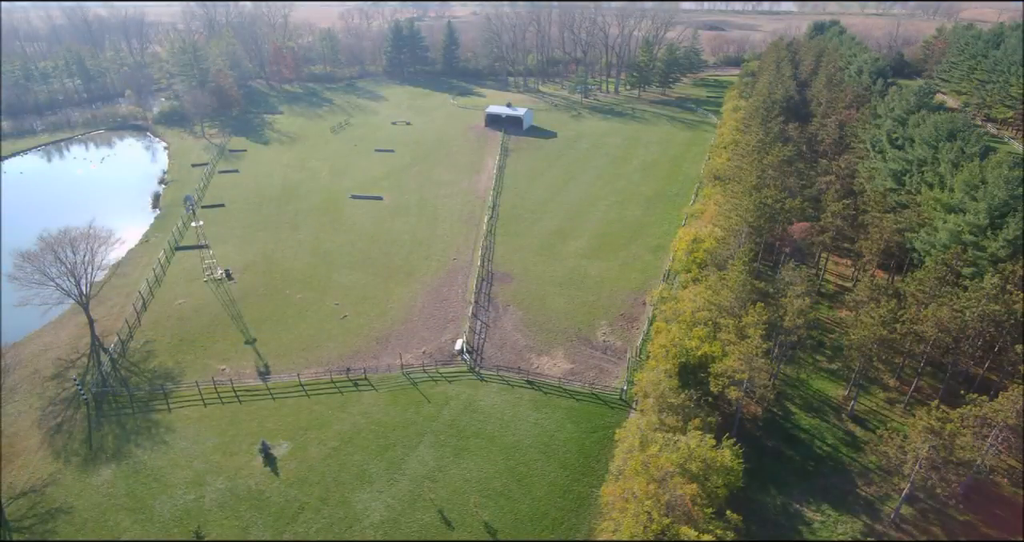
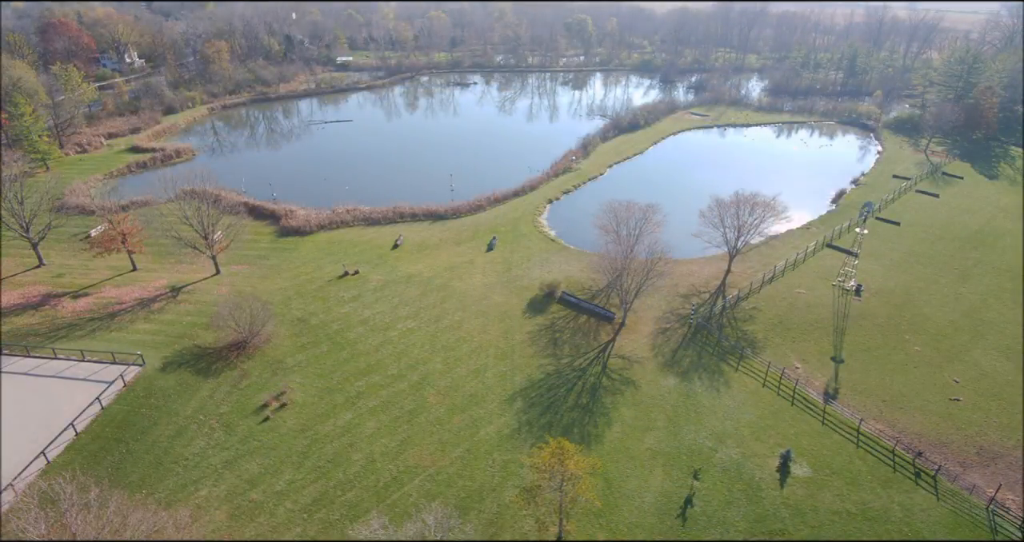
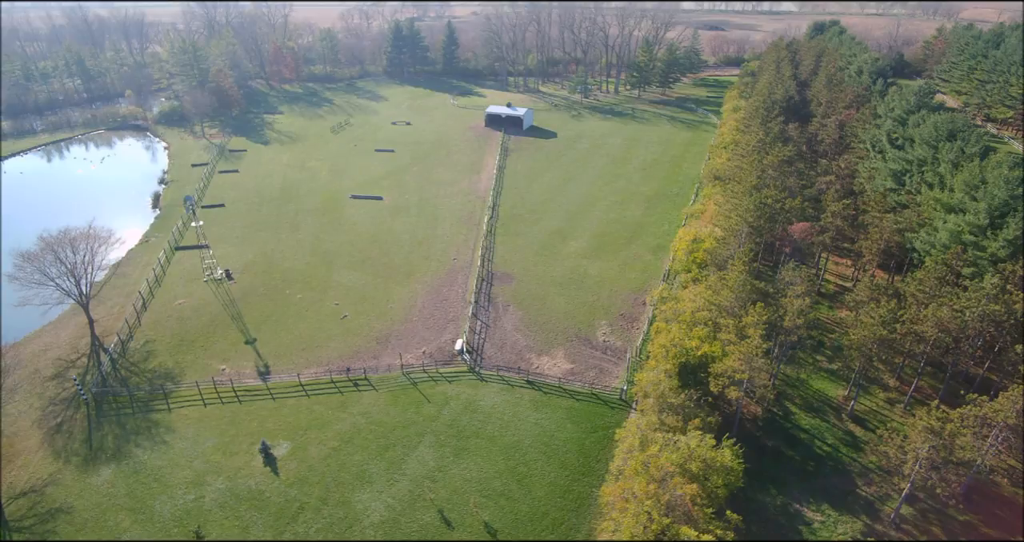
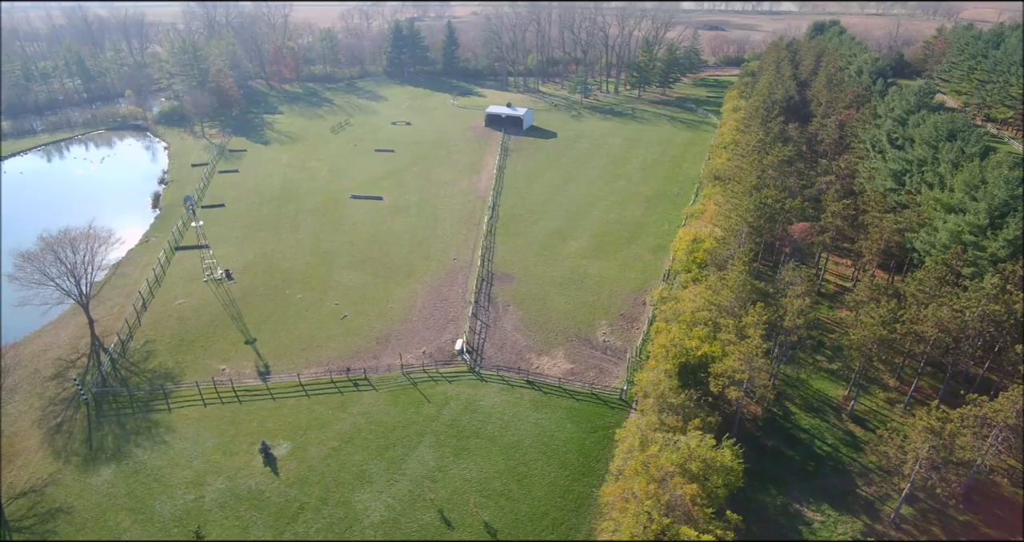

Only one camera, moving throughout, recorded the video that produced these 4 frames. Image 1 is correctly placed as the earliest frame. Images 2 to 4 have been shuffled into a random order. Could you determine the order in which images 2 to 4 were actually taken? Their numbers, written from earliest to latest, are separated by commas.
3, 4, 2
